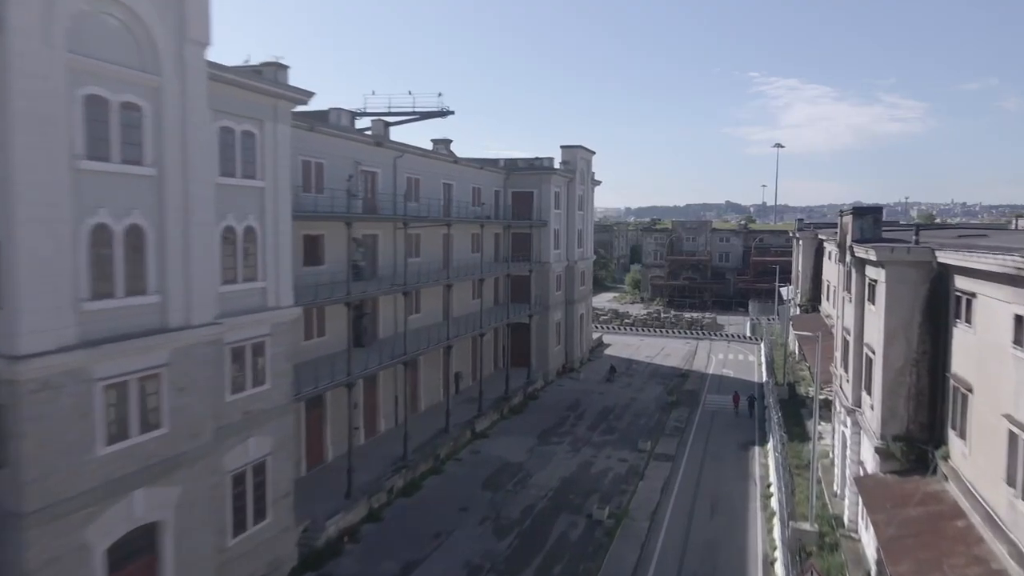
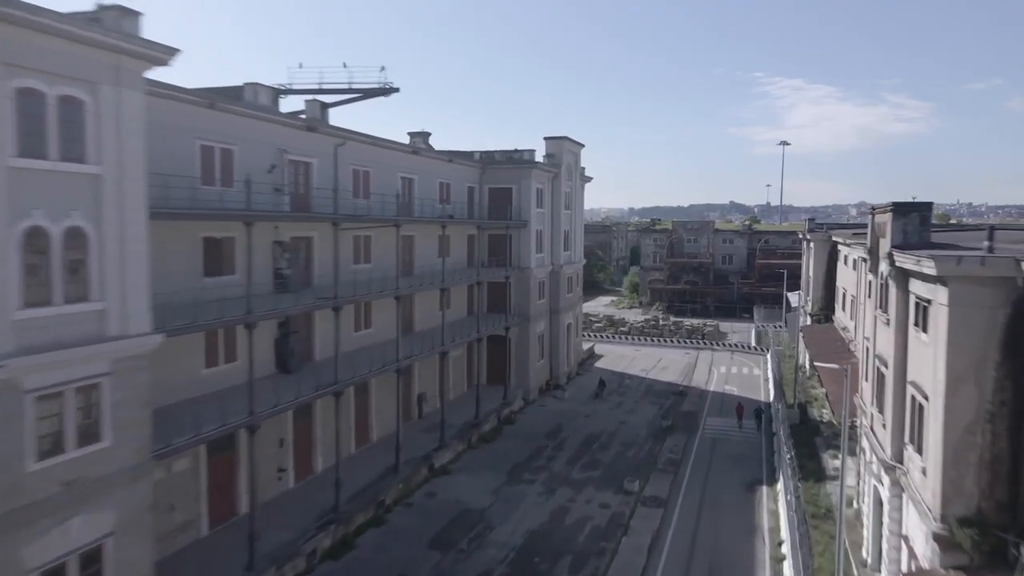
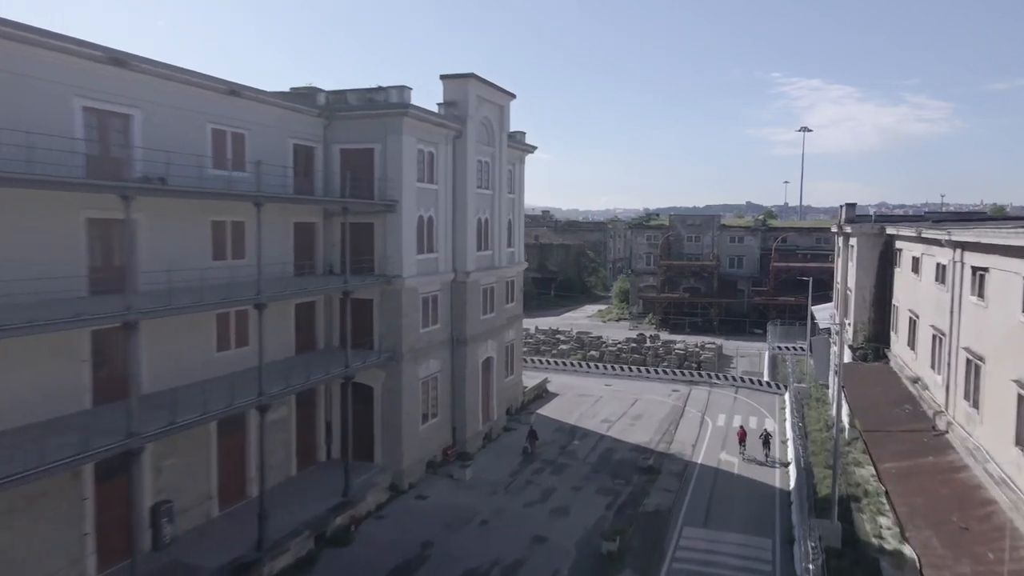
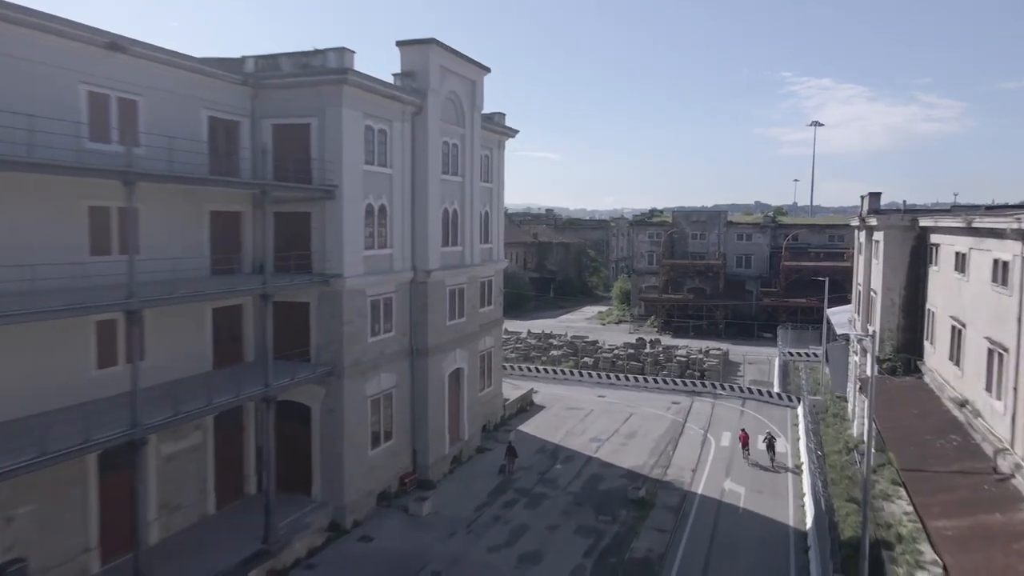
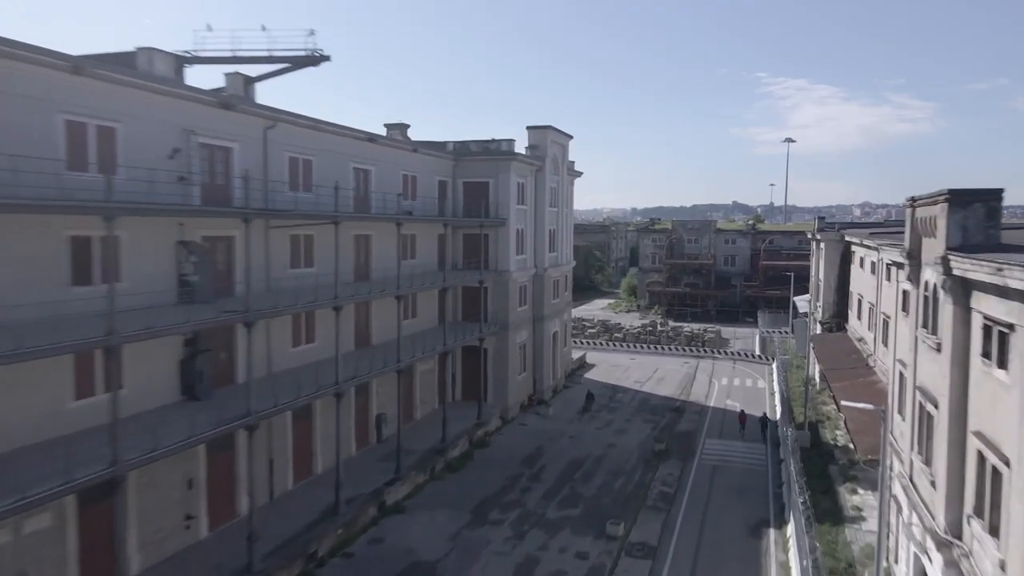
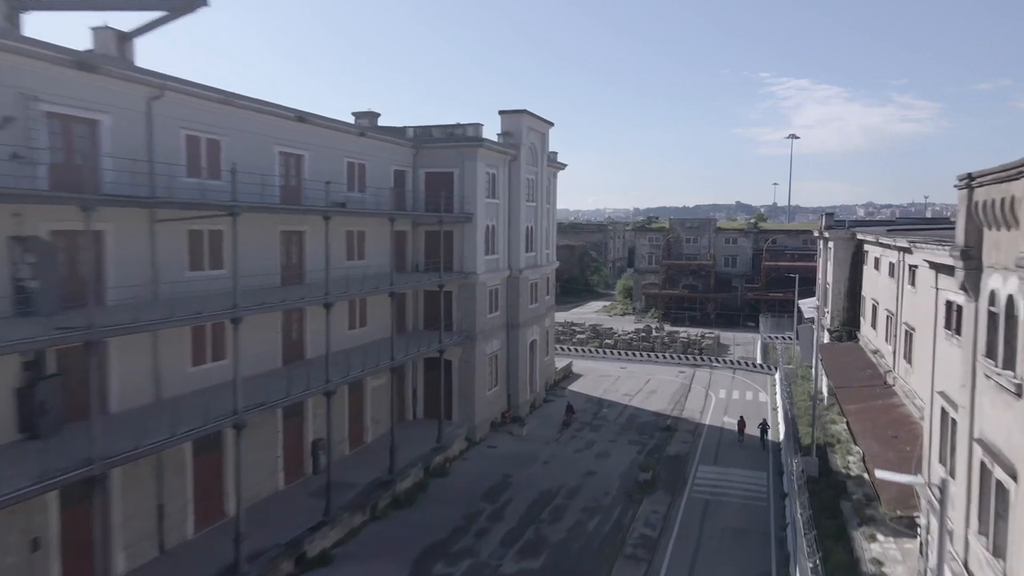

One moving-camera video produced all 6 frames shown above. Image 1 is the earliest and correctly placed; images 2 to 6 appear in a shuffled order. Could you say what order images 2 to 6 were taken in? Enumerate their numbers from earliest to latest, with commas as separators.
2, 5, 6, 3, 4
